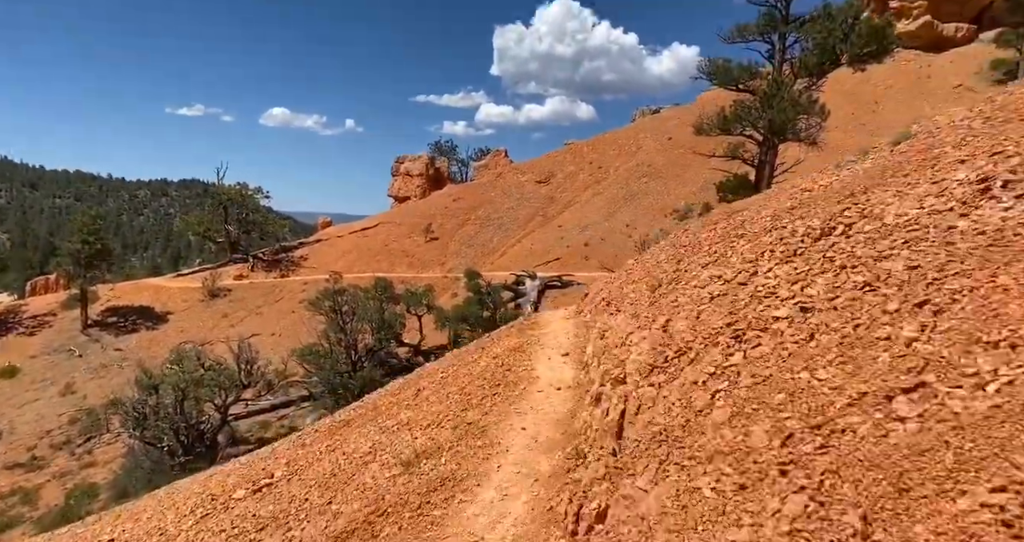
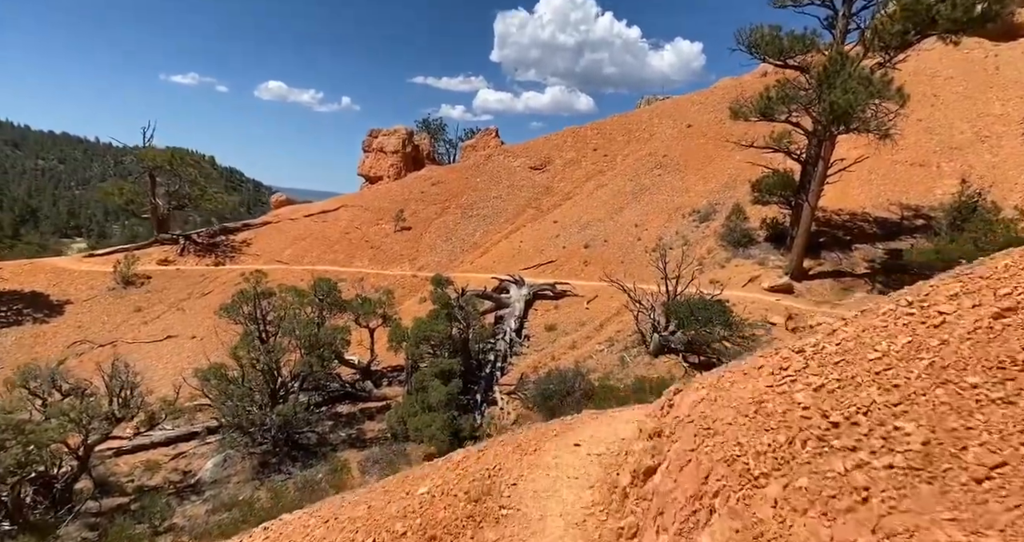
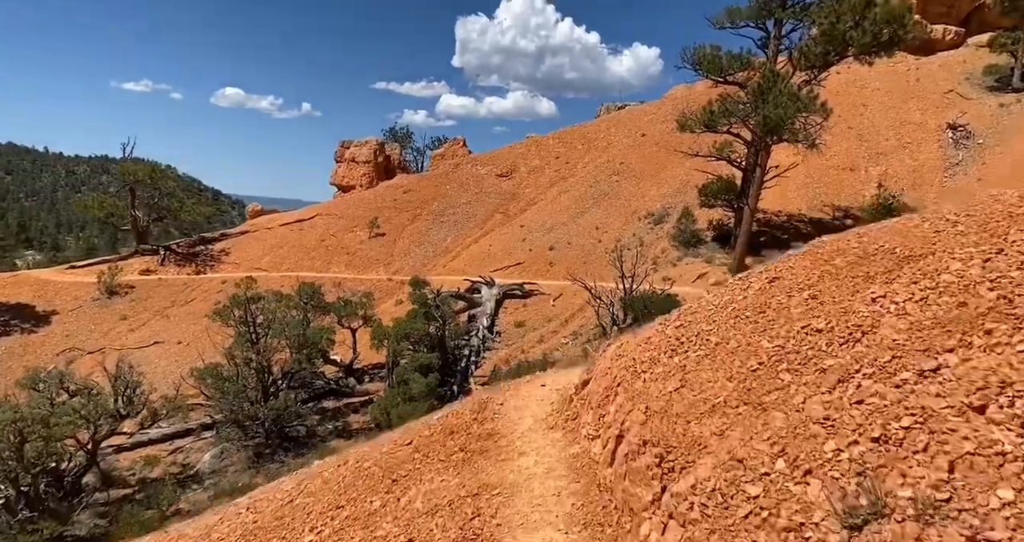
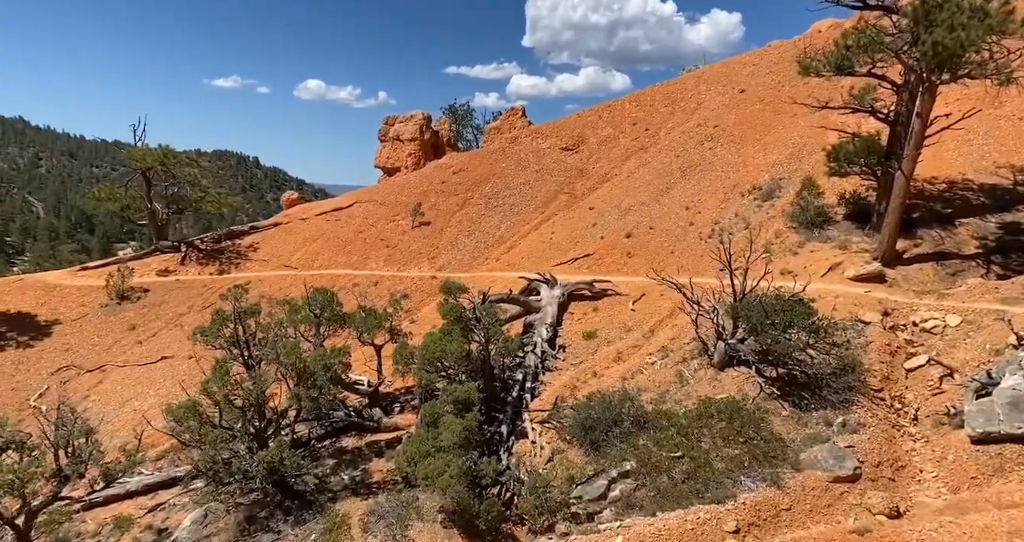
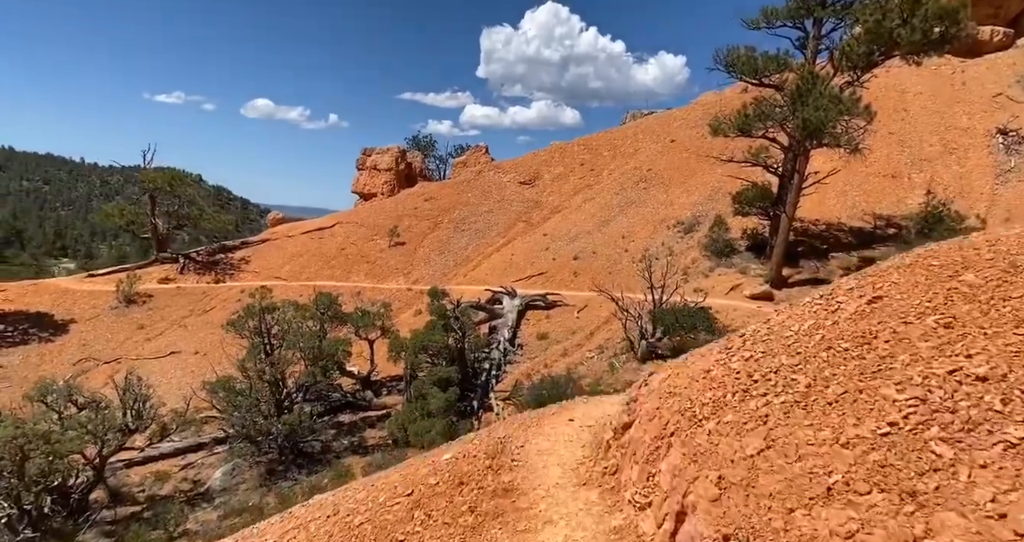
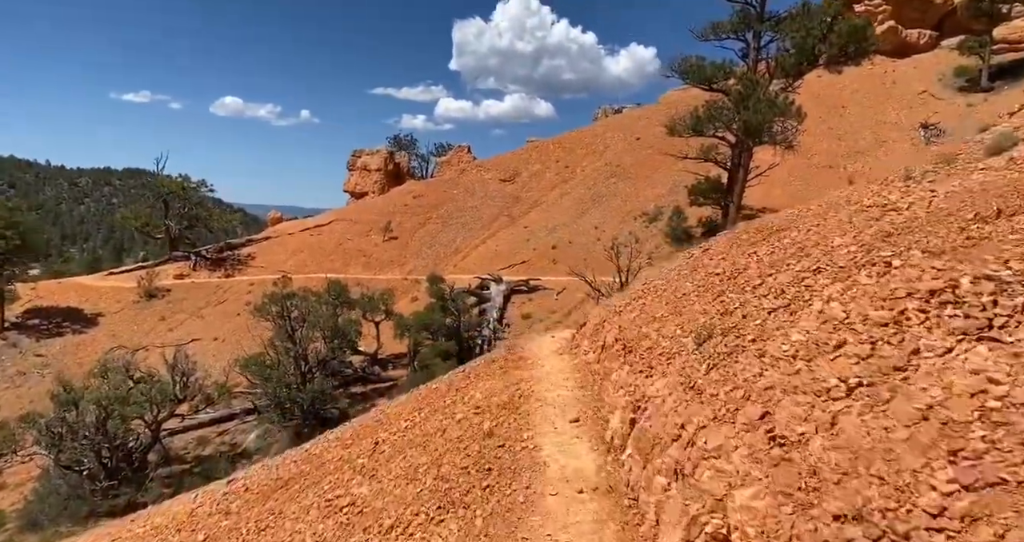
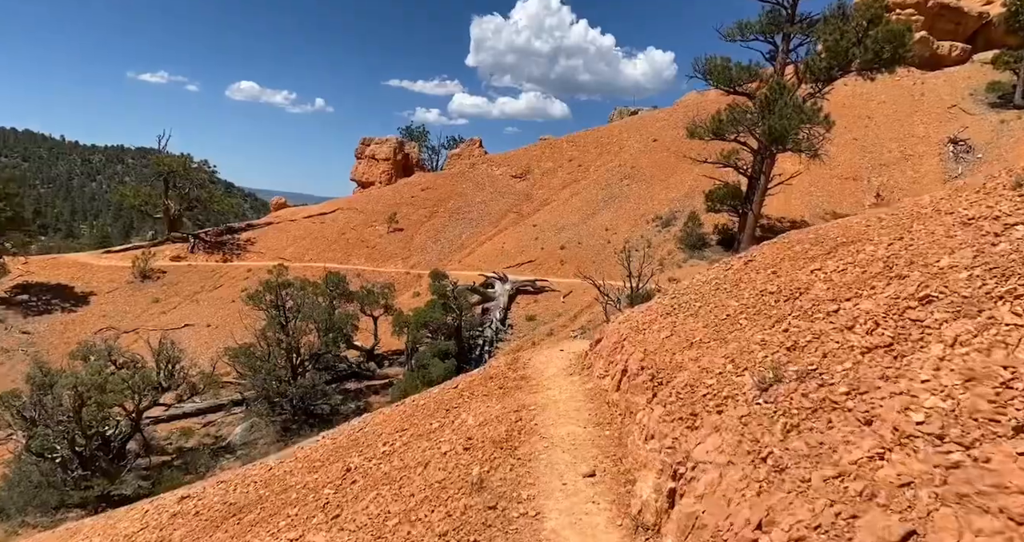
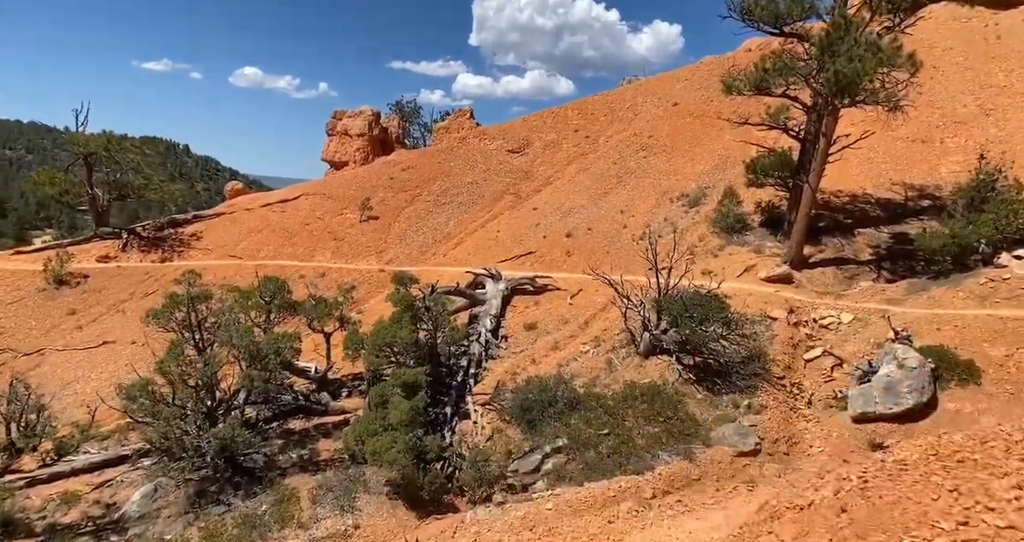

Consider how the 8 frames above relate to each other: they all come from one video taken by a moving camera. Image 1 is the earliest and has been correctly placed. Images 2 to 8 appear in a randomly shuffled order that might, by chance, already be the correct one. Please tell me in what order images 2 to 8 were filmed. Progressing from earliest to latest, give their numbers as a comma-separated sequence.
6, 7, 3, 5, 2, 8, 4
